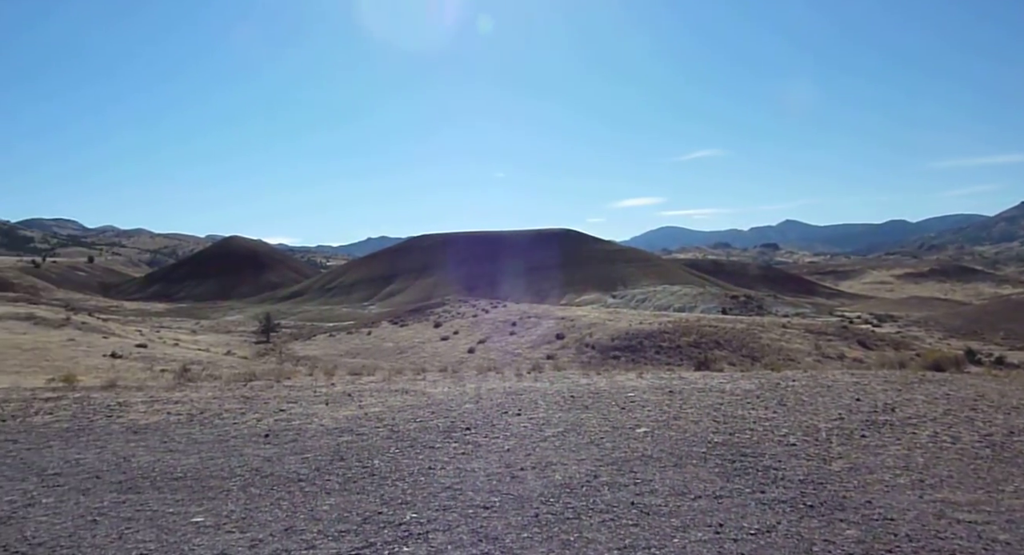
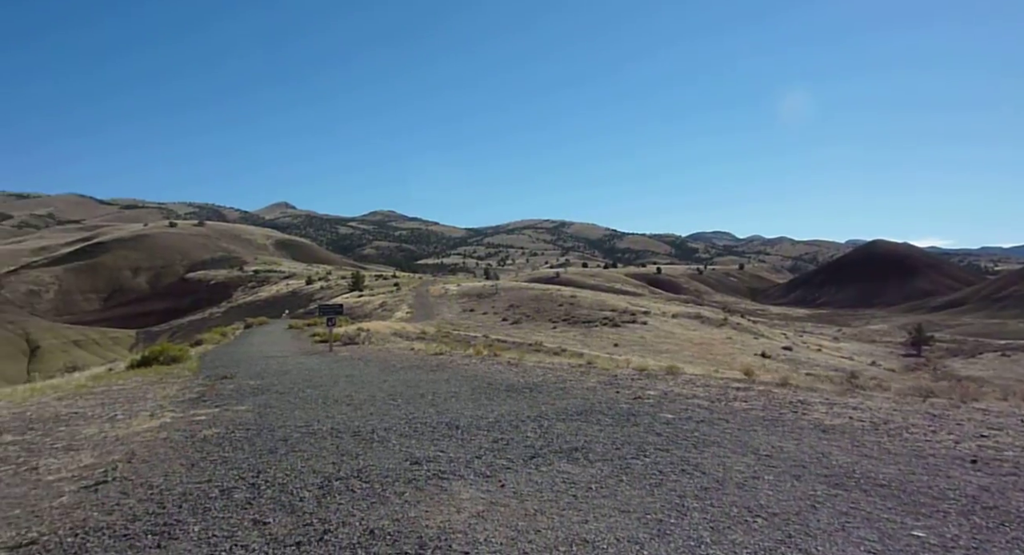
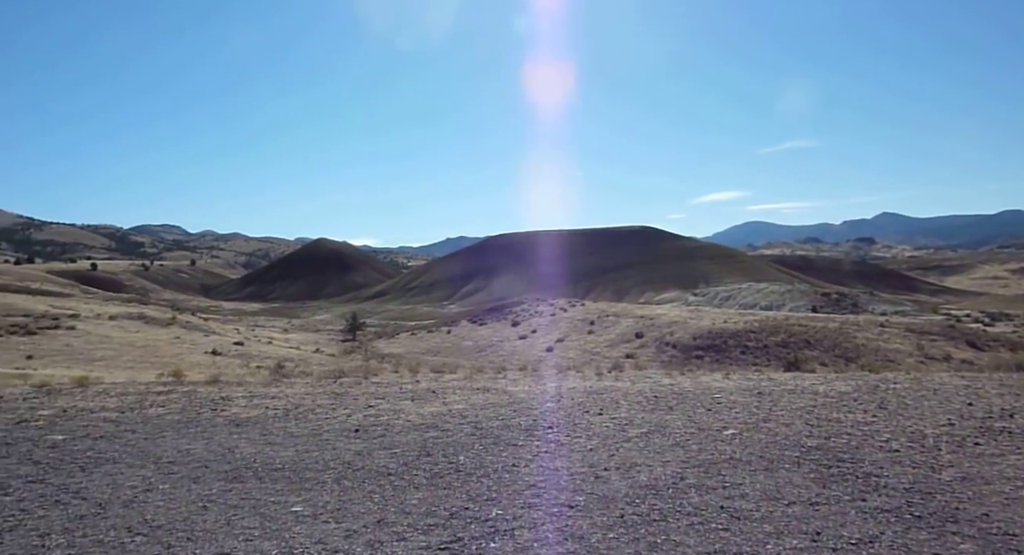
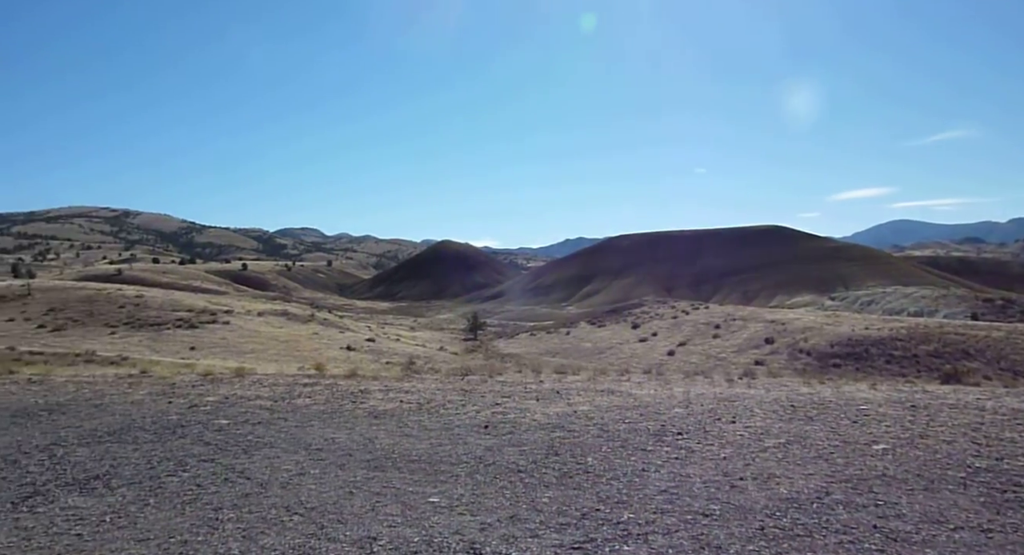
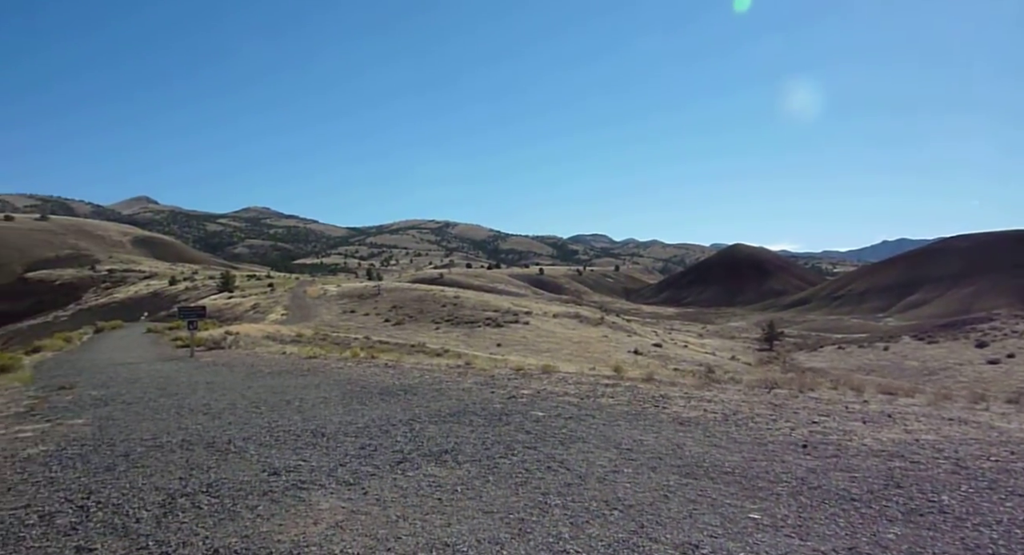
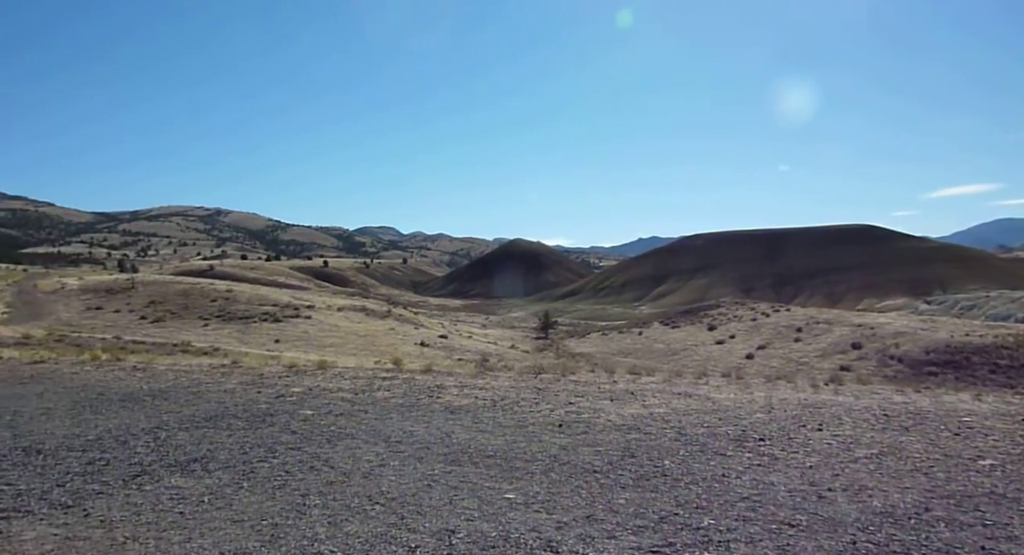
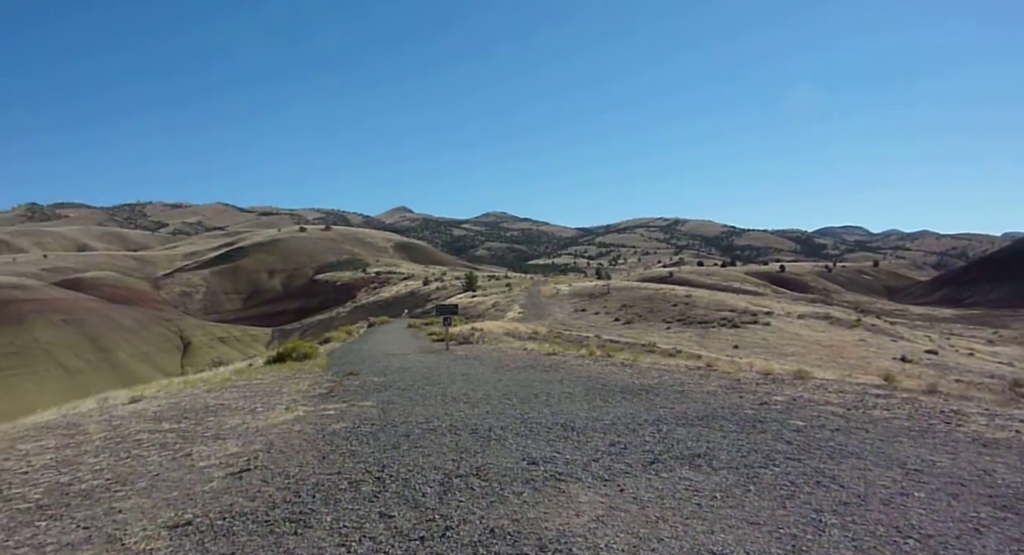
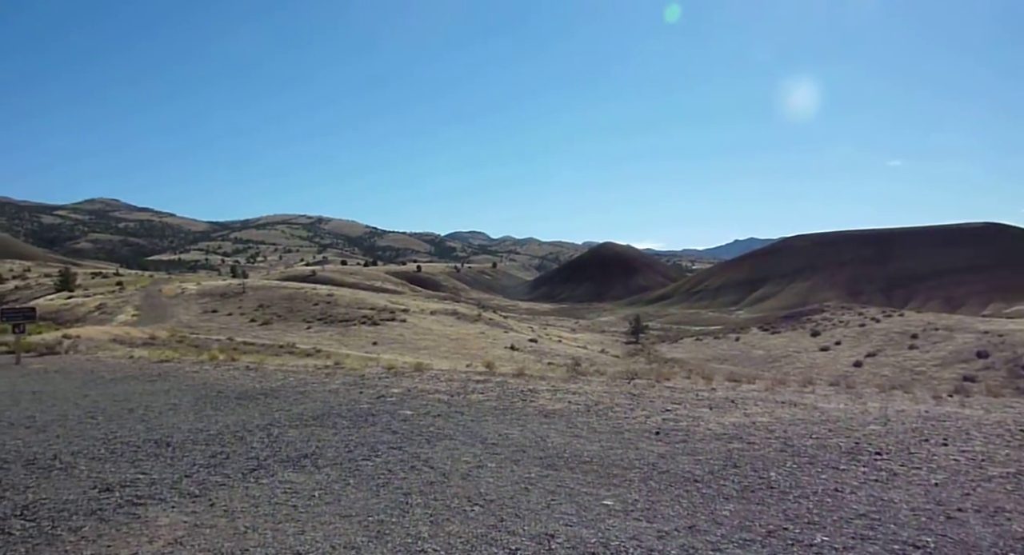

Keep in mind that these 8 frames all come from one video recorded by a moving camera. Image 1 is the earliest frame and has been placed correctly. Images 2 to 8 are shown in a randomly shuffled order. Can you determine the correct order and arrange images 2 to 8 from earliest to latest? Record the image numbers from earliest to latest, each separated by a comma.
3, 4, 6, 8, 5, 2, 7
